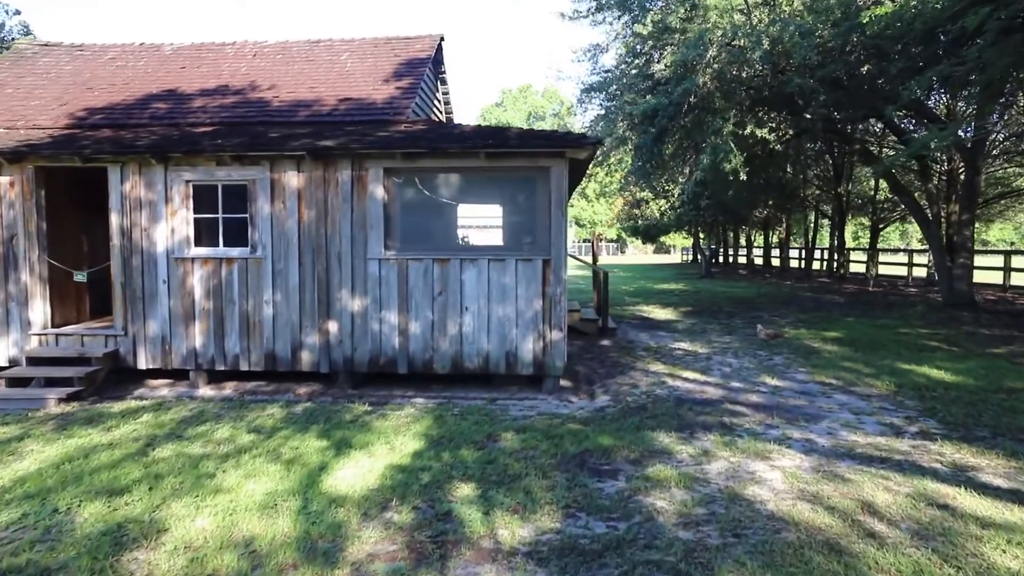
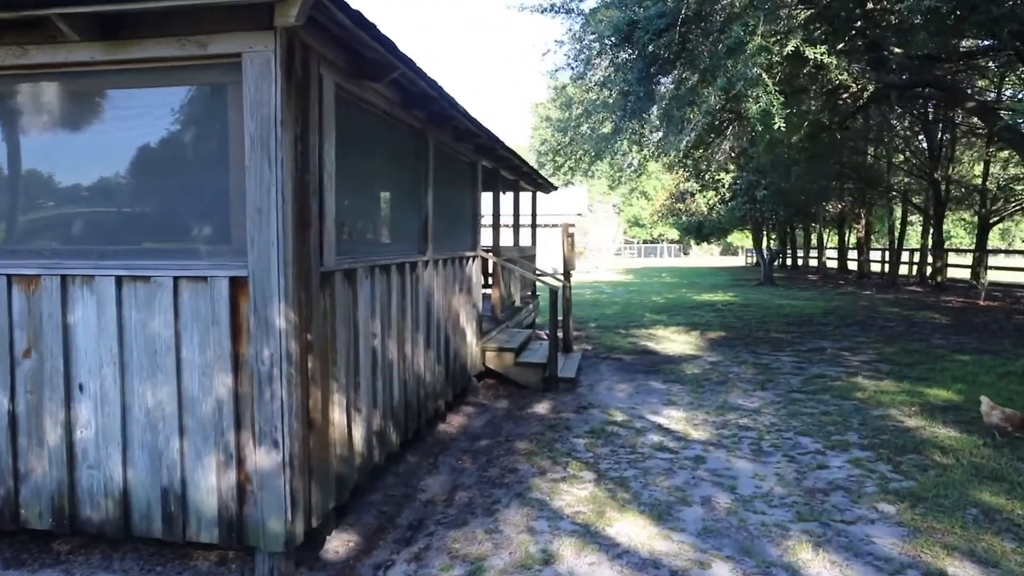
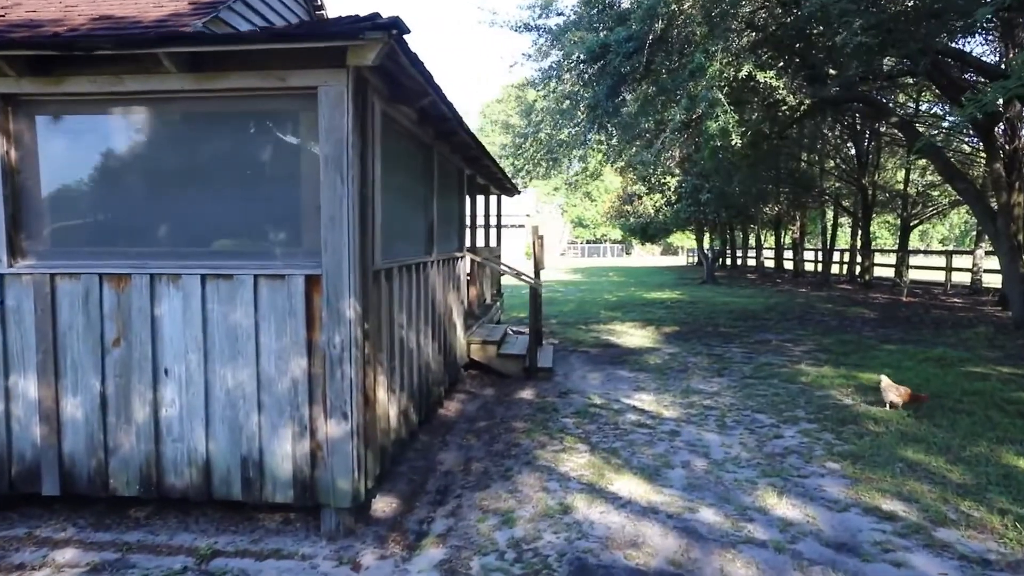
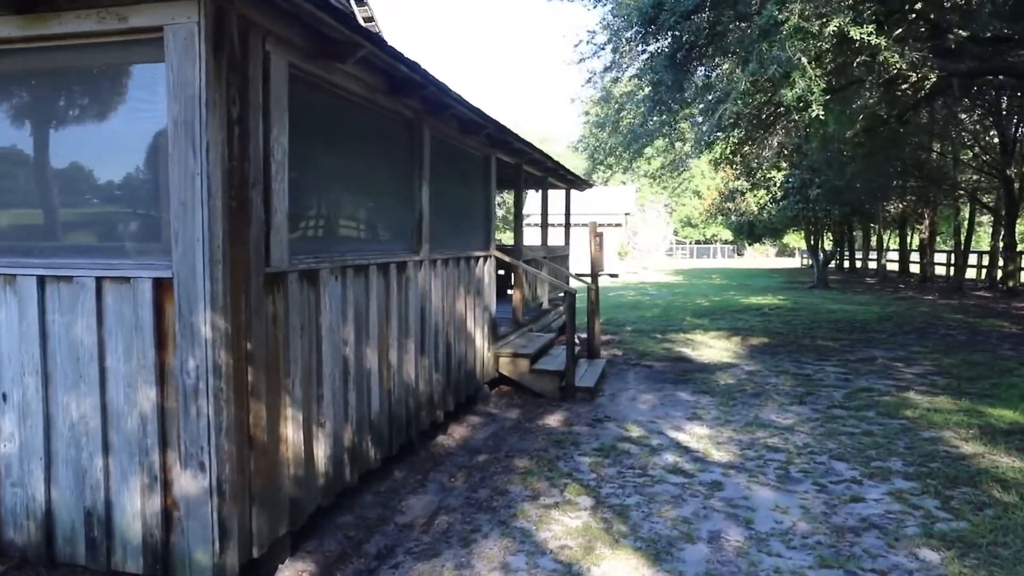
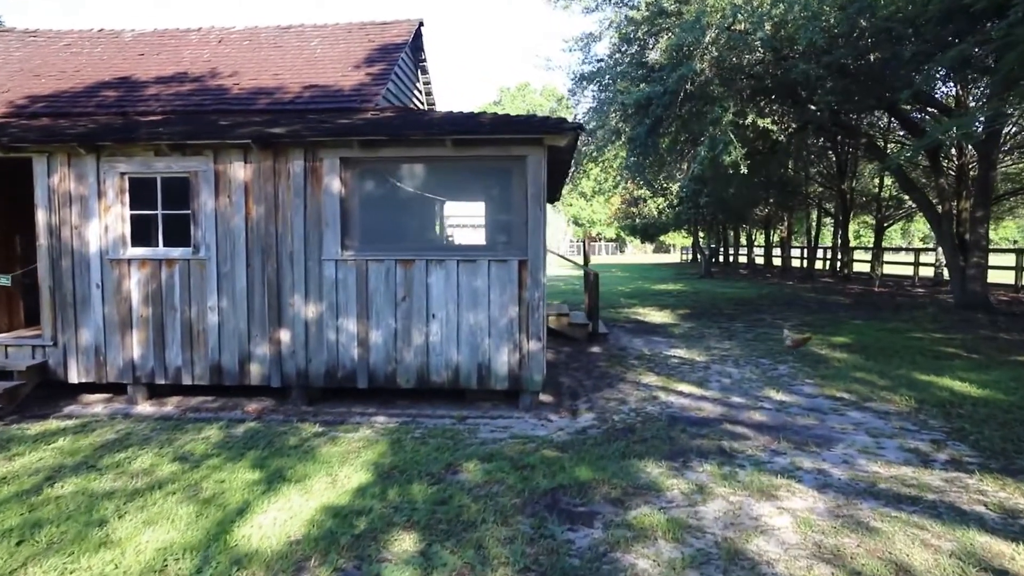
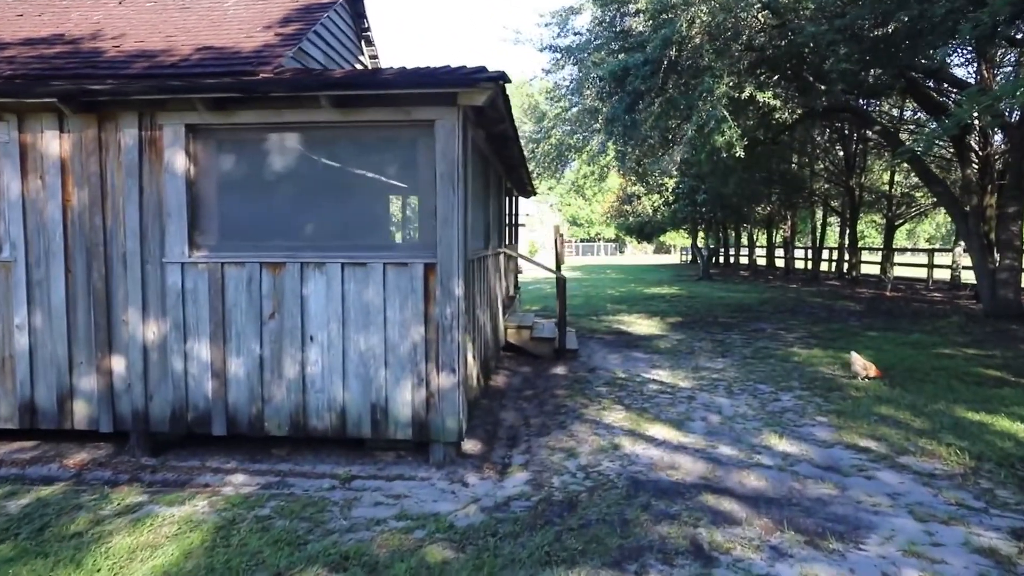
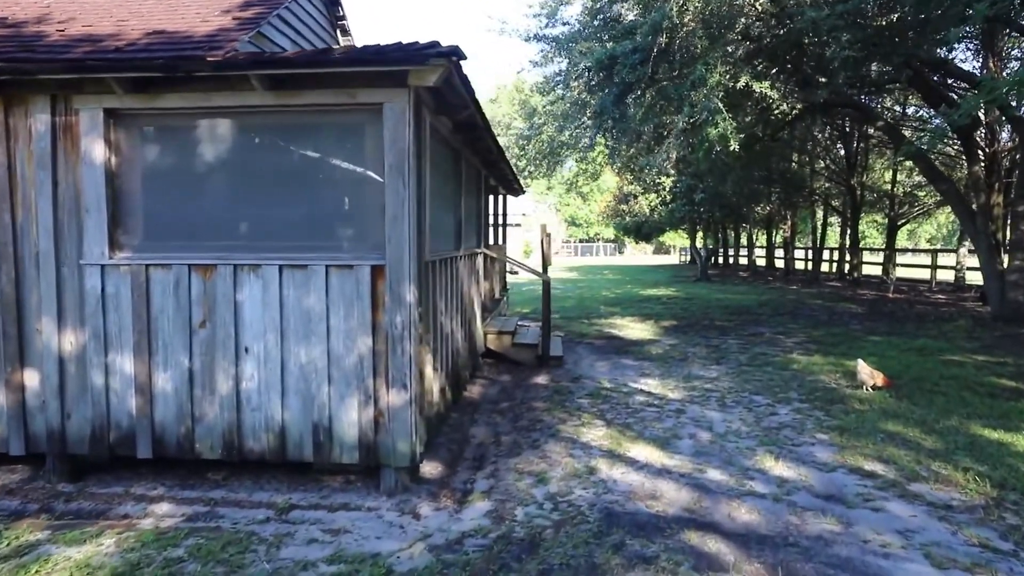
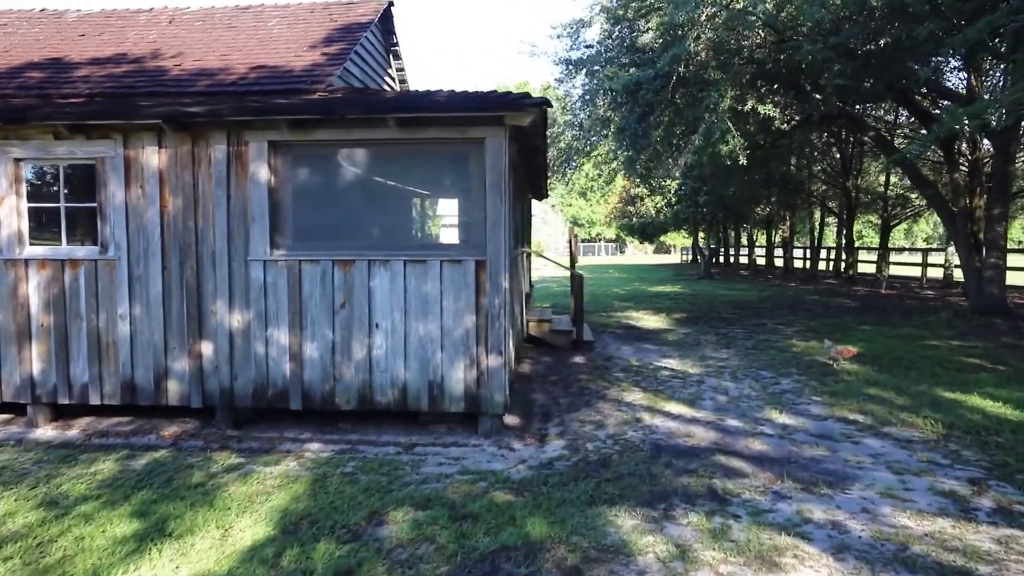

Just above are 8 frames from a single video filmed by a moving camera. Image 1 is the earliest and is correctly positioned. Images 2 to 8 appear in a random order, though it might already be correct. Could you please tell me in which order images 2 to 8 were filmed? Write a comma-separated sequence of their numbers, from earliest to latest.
5, 8, 6, 7, 3, 2, 4
